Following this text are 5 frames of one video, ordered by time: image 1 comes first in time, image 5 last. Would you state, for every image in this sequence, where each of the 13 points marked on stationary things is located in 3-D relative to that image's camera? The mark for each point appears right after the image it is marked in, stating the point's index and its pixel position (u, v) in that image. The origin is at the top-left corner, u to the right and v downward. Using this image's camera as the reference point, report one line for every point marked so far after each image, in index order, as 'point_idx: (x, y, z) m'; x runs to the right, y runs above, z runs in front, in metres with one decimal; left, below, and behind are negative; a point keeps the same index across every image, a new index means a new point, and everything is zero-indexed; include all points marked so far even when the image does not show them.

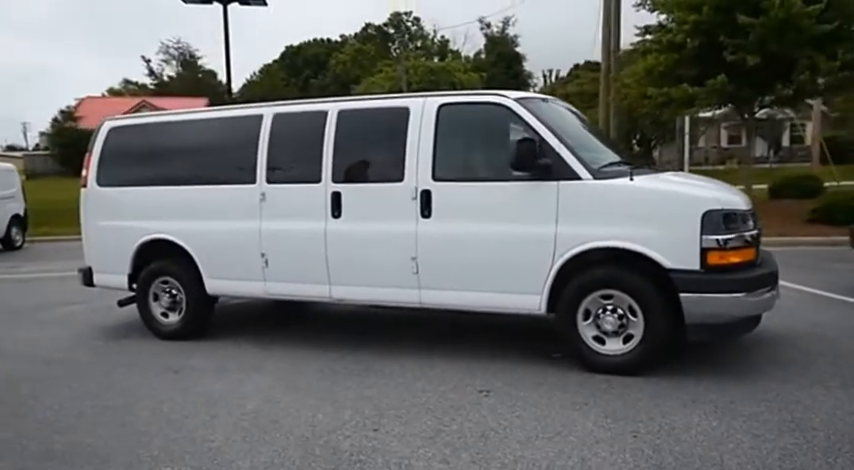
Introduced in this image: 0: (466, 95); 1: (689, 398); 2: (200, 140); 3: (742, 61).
0: (+0.3, +1.1, +4.8) m
1: (+1.6, -1.0, +3.7) m
2: (-2.2, +0.9, +5.7) m
3: (+8.9, +5.0, +17.3) m
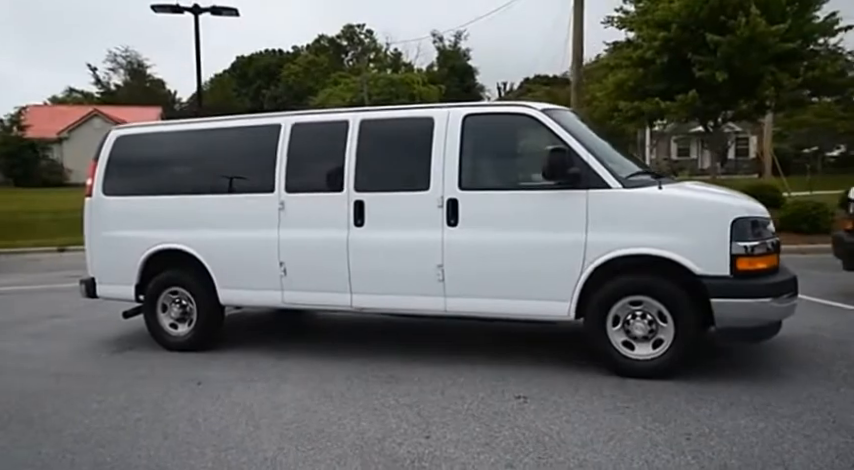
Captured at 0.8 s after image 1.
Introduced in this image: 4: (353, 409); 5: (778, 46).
0: (+0.5, +1.0, +4.8) m
1: (+1.9, -1.1, +3.8) m
2: (-2.0, +0.8, +5.7) m
3: (+8.3, +4.7, +18.0) m
4: (-0.5, -1.1, +4.0) m
5: (+10.0, +5.4, +17.3) m
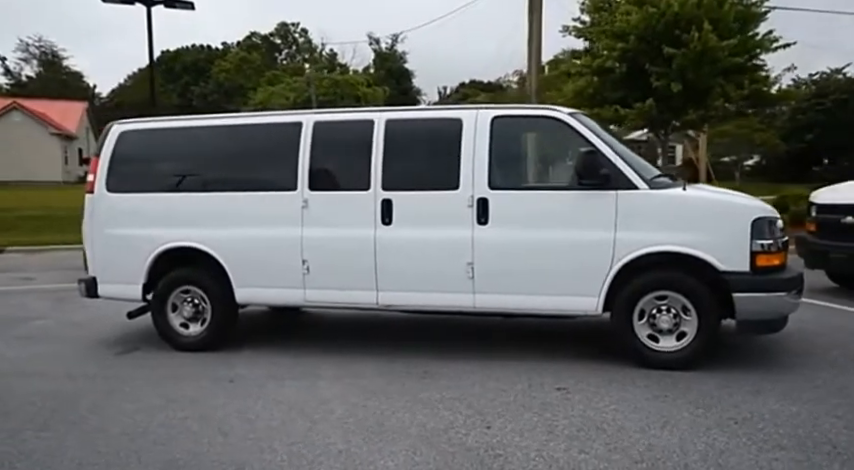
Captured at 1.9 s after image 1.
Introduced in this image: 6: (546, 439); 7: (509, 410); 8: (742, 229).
0: (+0.8, +1.0, +5.0) m
1: (+2.2, -1.0, +4.1) m
2: (-1.8, +0.8, +5.6) m
3: (+7.4, +4.6, +18.8) m
4: (-0.2, -1.1, +4.0) m
5: (+9.1, +5.3, +18.2) m
6: (+0.7, -1.1, +3.3) m
7: (+0.5, -1.1, +3.8) m
8: (+2.3, 0.0, +4.4) m
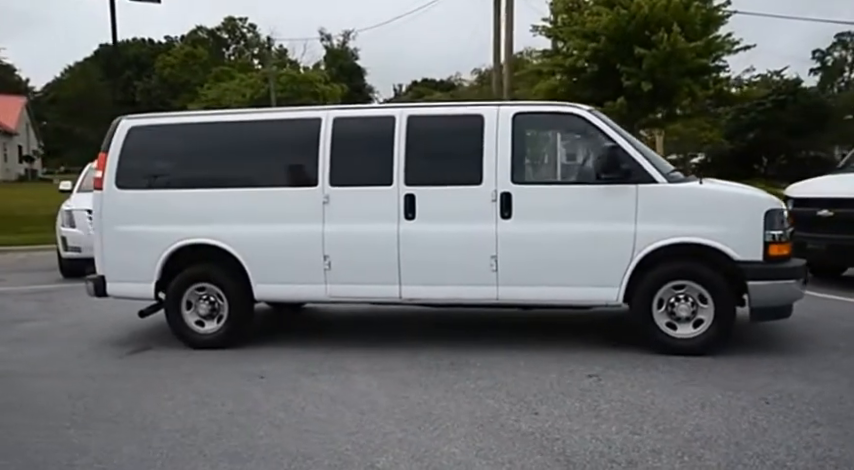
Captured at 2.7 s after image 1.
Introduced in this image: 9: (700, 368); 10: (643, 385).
0: (+1.0, +1.1, +5.1) m
1: (+2.5, -1.0, +4.3) m
2: (-1.7, +0.9, +5.6) m
3: (+6.7, +4.7, +19.3) m
4: (+0.1, -1.1, +4.1) m
5: (+8.5, +5.4, +18.9) m
6: (+1.0, -1.1, +3.5) m
7: (+0.8, -1.1, +3.9) m
8: (+2.6, +0.1, +4.7) m
9: (+2.0, -1.0, +4.5) m
10: (+1.5, -1.0, +4.1) m
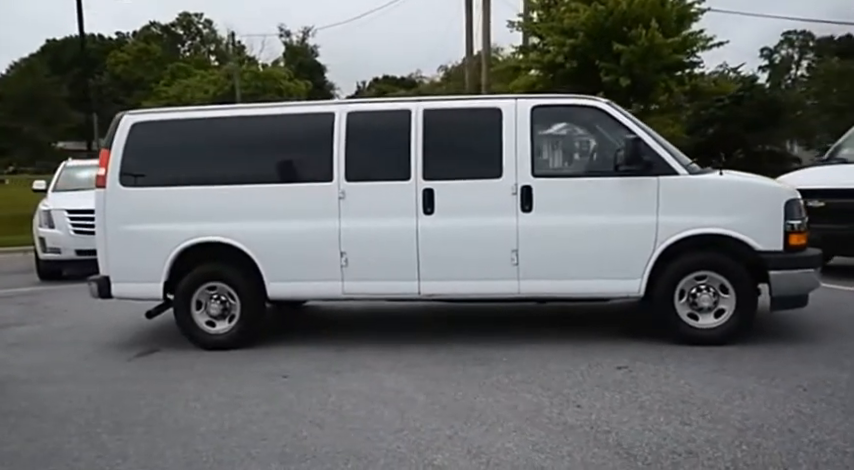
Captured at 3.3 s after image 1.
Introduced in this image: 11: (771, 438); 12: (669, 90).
0: (+1.1, +1.2, +5.1) m
1: (+2.7, -0.9, +4.4) m
2: (-1.5, +0.9, +5.4) m
3: (+6.2, +4.9, +19.5) m
4: (+0.3, -1.0, +4.1) m
5: (+7.9, +5.7, +19.1) m
6: (+1.2, -1.0, +3.5) m
7: (+1.0, -1.0, +3.9) m
8: (+2.7, +0.2, +4.7) m
9: (+2.2, -0.9, +4.5) m
10: (+1.7, -1.0, +4.1) m
11: (+1.7, -1.0, +3.0) m
12: (+8.0, +4.7, +19.6) m
